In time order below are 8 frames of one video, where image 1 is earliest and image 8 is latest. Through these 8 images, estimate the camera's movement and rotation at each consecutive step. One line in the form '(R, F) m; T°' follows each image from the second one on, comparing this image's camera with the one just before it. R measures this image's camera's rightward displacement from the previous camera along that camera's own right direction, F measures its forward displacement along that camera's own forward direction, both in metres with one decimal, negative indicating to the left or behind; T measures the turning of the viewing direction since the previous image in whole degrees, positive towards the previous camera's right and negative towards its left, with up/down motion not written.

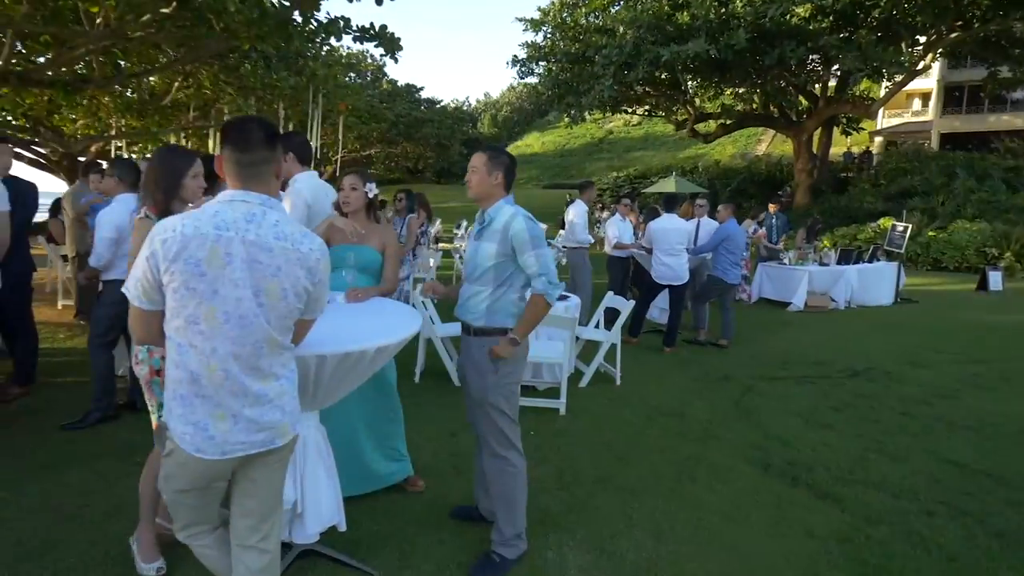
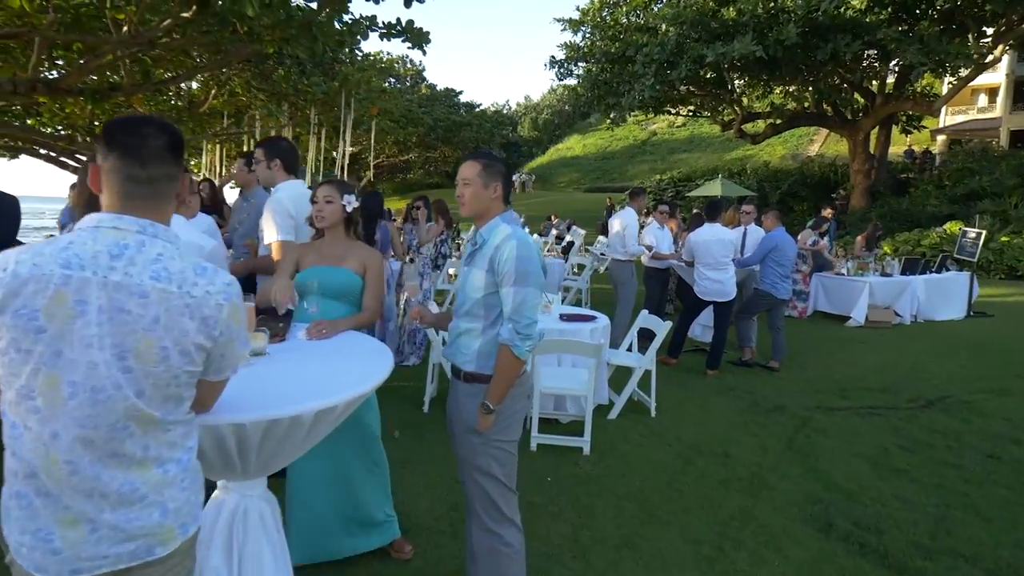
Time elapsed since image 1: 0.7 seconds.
(+0.2, +0.6) m; -4°
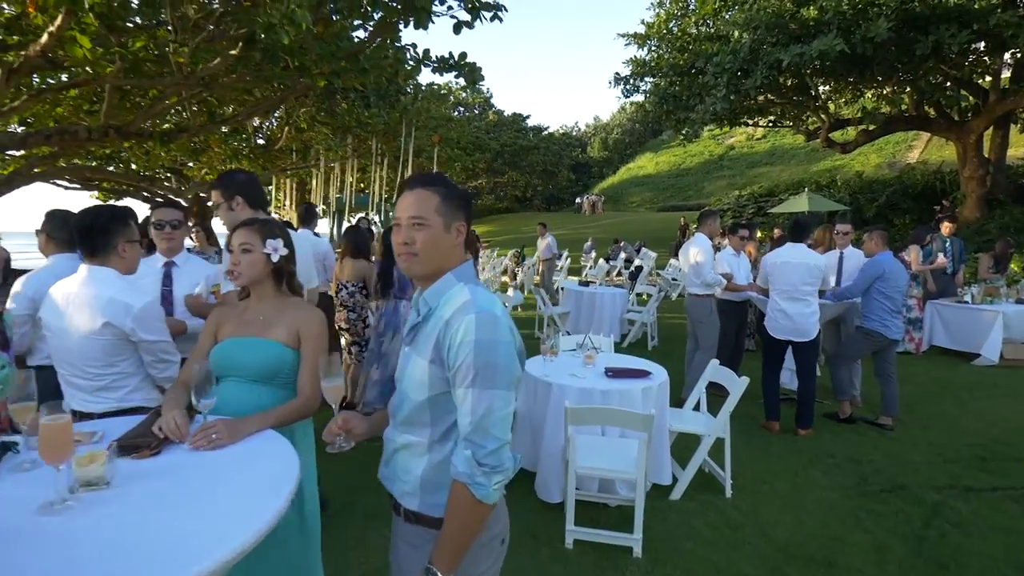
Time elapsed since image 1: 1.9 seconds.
(+0.3, +0.9) m; -8°
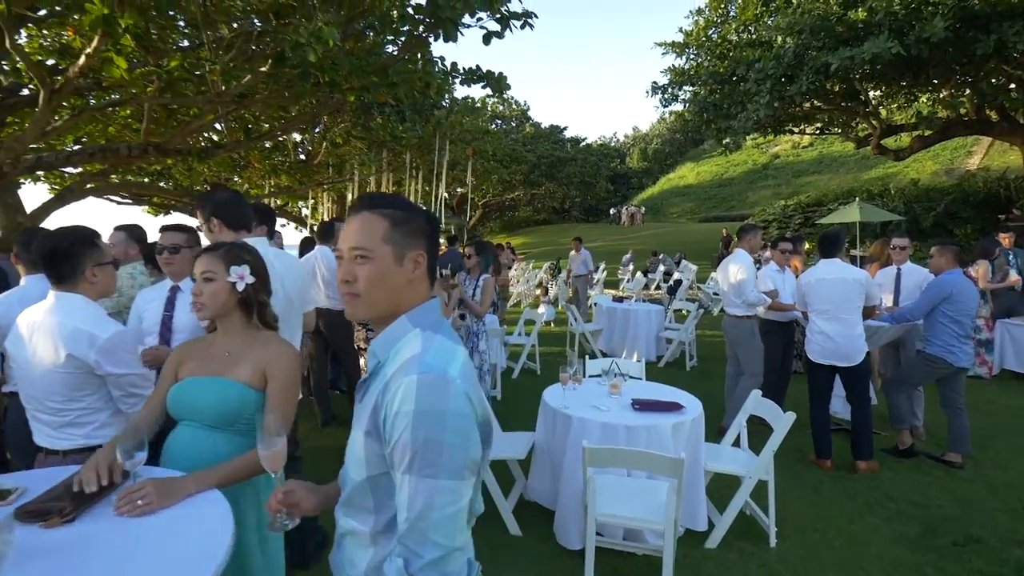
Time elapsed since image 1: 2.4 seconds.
(+0.2, +0.3) m; -4°
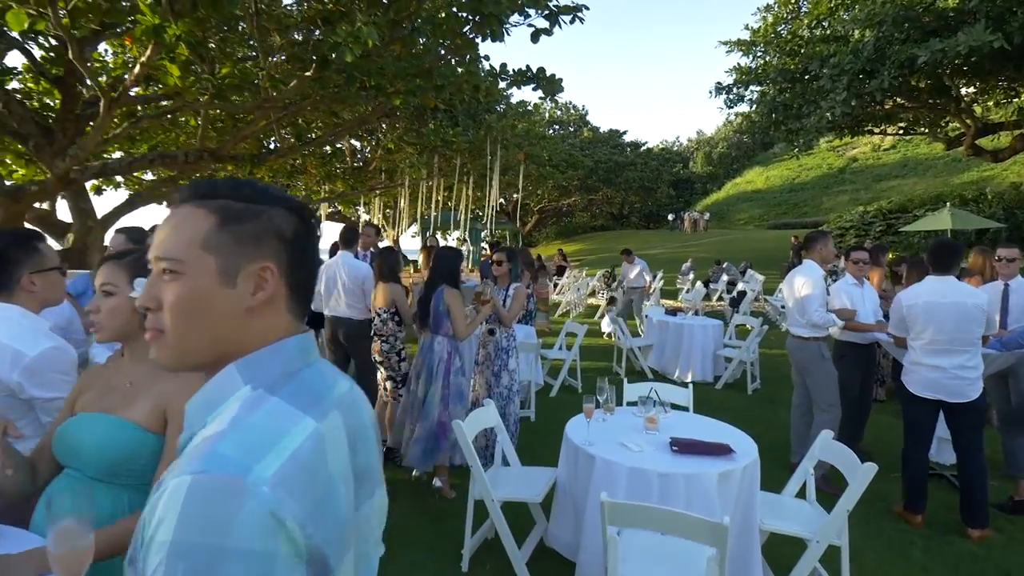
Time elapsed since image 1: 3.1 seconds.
(+0.2, +0.5) m; -6°
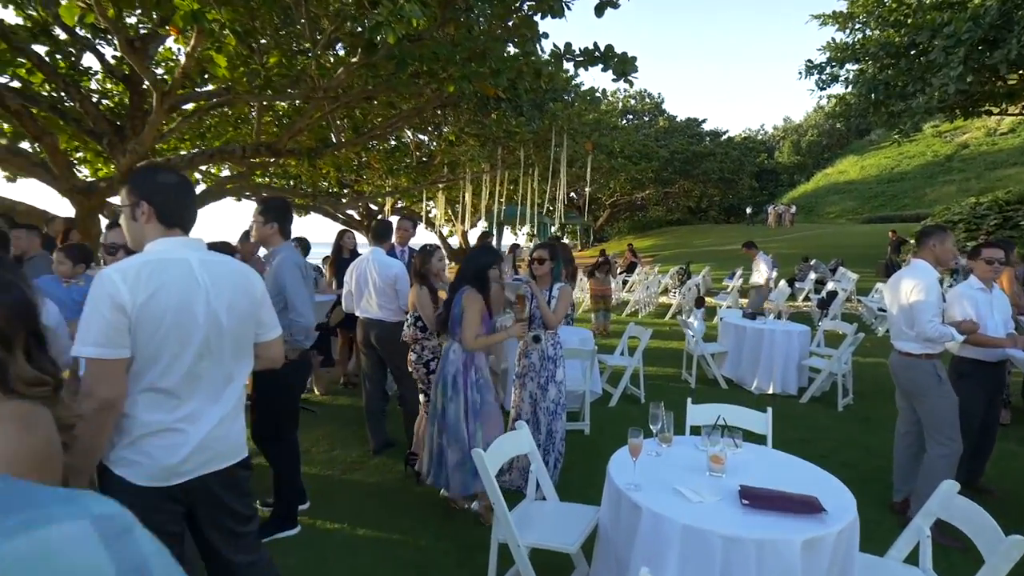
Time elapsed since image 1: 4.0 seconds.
(+0.2, +0.6) m; -7°
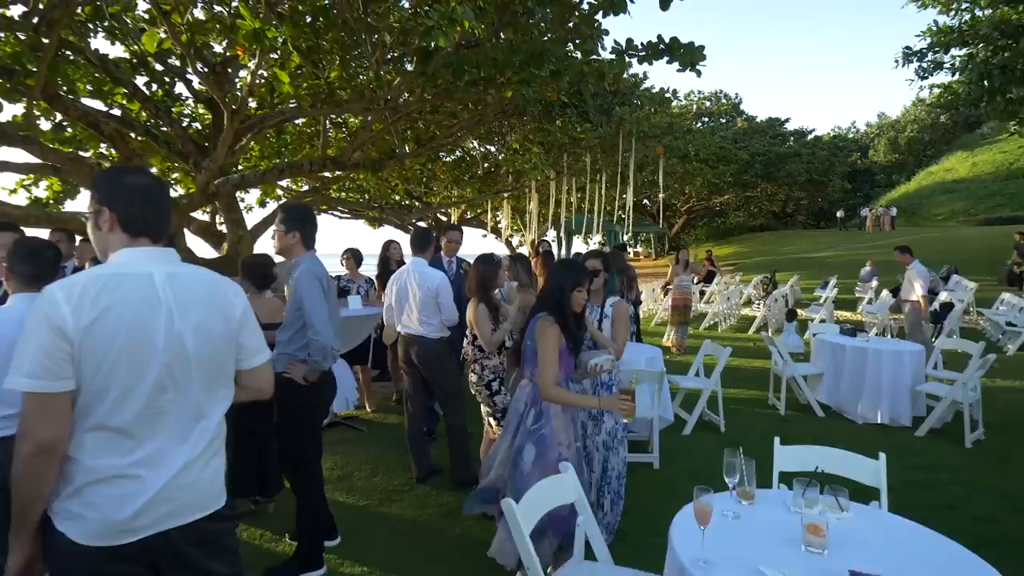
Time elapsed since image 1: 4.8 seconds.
(+0.2, +0.5) m; -8°
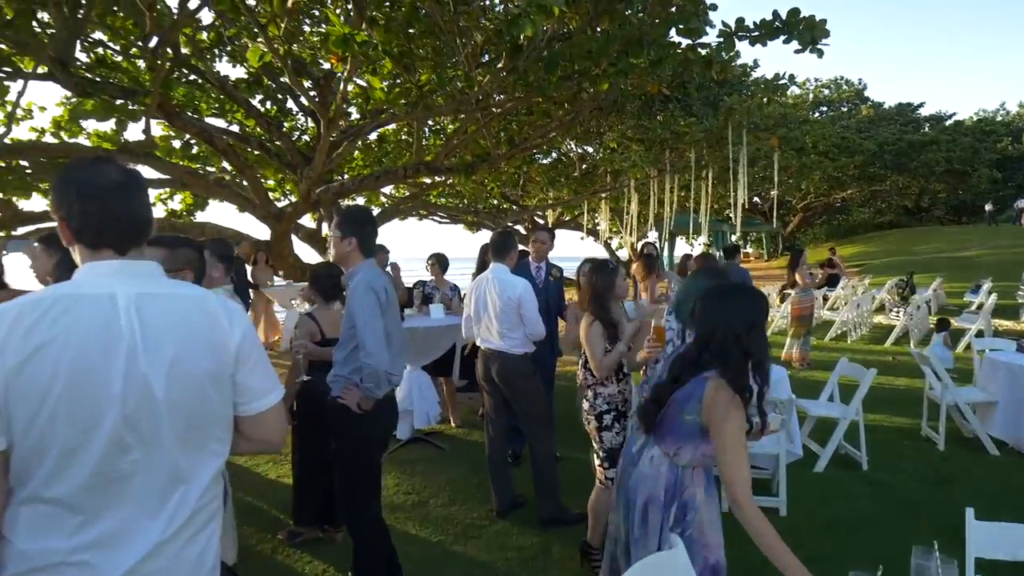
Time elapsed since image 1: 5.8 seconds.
(0.0, +0.5) m; -10°
